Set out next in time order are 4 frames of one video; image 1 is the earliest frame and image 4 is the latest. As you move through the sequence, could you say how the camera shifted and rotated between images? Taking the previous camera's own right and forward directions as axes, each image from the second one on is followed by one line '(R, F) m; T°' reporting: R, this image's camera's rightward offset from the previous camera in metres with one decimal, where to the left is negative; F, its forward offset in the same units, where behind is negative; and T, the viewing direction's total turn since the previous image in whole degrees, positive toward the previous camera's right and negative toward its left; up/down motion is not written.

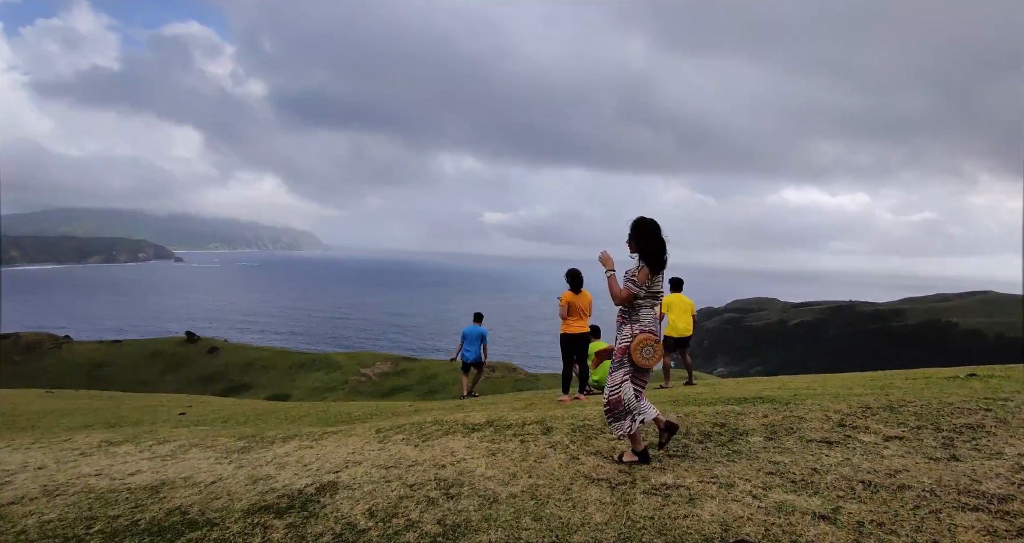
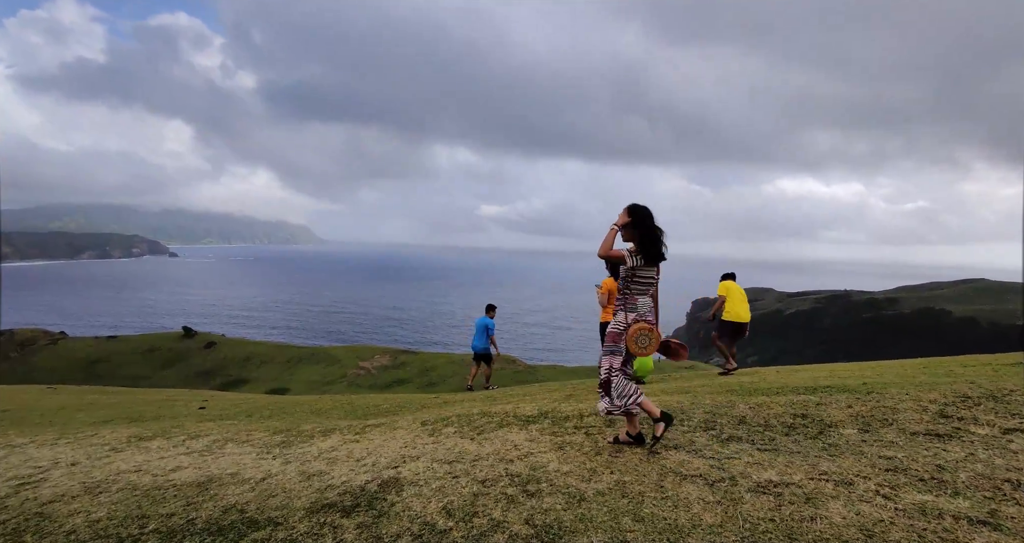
(-0.6, +0.2) m; 0°
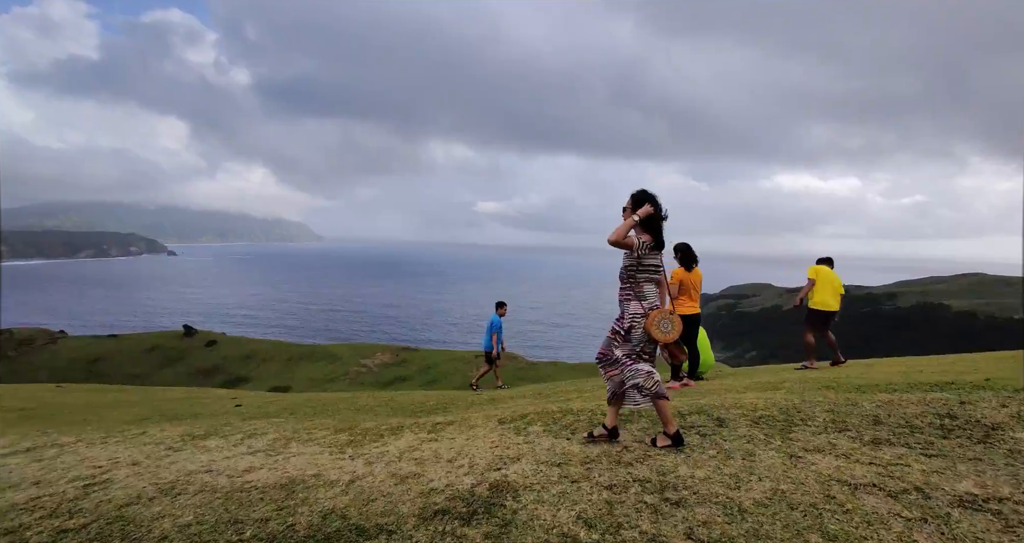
(-1.0, +0.3) m; 0°
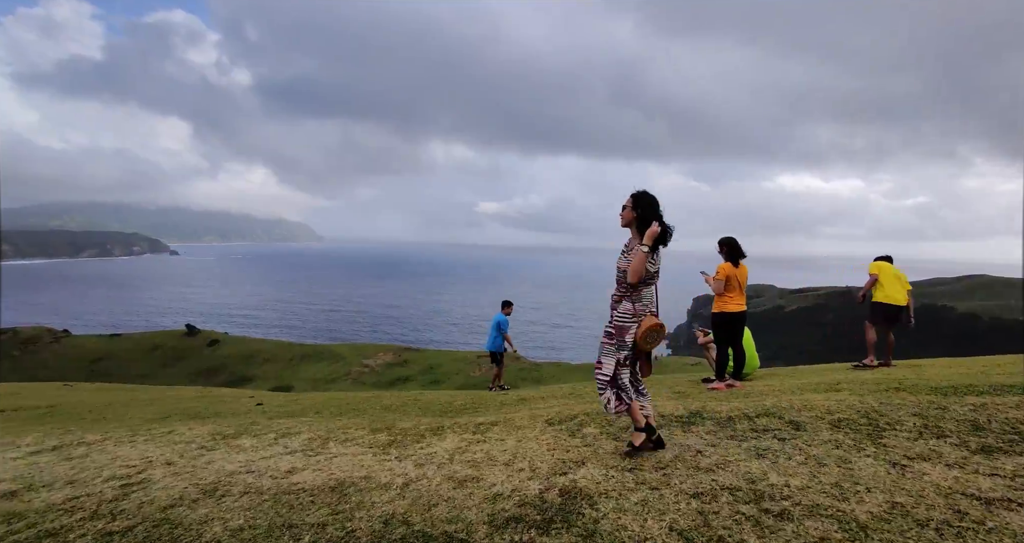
(-0.6, +0.2) m; 0°
